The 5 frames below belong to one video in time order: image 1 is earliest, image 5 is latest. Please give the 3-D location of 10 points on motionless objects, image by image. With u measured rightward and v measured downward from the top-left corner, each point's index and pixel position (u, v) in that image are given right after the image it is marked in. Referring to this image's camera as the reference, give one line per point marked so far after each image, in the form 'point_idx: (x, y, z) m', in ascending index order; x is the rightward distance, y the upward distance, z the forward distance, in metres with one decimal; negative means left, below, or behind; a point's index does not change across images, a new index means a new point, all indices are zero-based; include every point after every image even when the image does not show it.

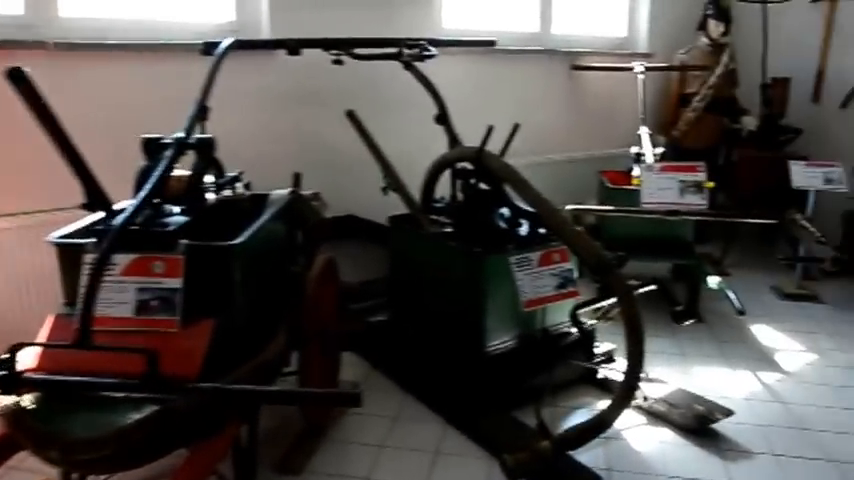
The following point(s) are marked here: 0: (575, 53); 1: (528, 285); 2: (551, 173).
0: (+0.8, +1.1, +3.9) m
1: (+0.3, -0.2, +2.4) m
2: (+0.7, +0.4, +3.9) m
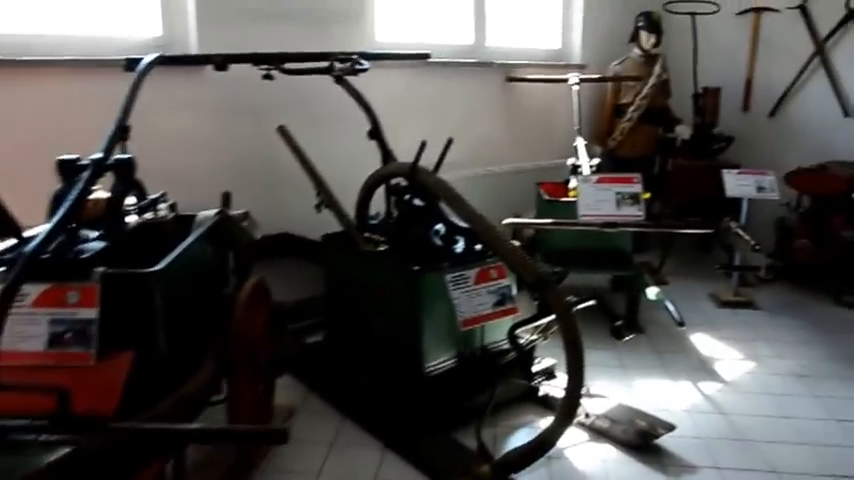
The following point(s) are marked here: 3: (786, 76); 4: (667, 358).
0: (+0.5, +1.0, +3.9) m
1: (+0.1, -0.2, +2.3) m
2: (+0.3, +0.3, +3.9) m
3: (+2.3, +1.0, +4.4) m
4: (+1.0, -0.5, +3.0) m
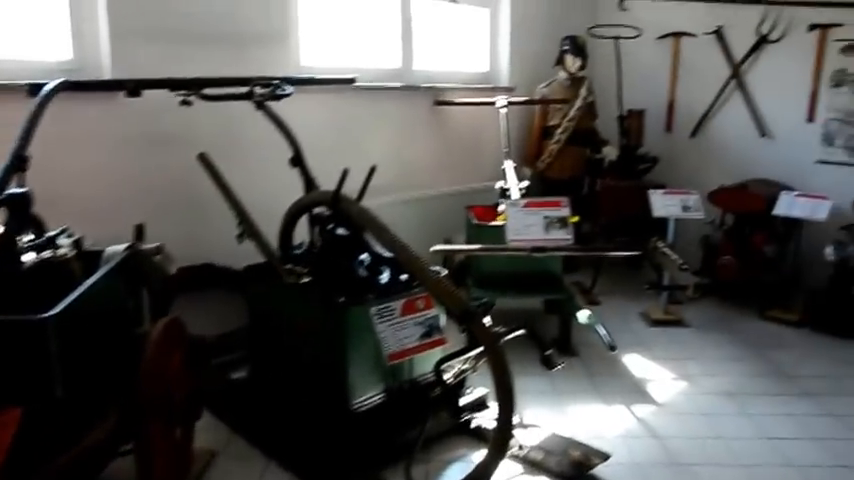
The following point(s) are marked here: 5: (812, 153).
0: (+0.1, +0.9, +3.9) m
1: (-0.1, -0.3, +2.2) m
2: (-0.1, +0.2, +3.8) m
3: (+1.8, +0.9, +4.5) m
4: (+0.8, -0.6, +3.0) m
5: (+2.3, +0.5, +4.1) m
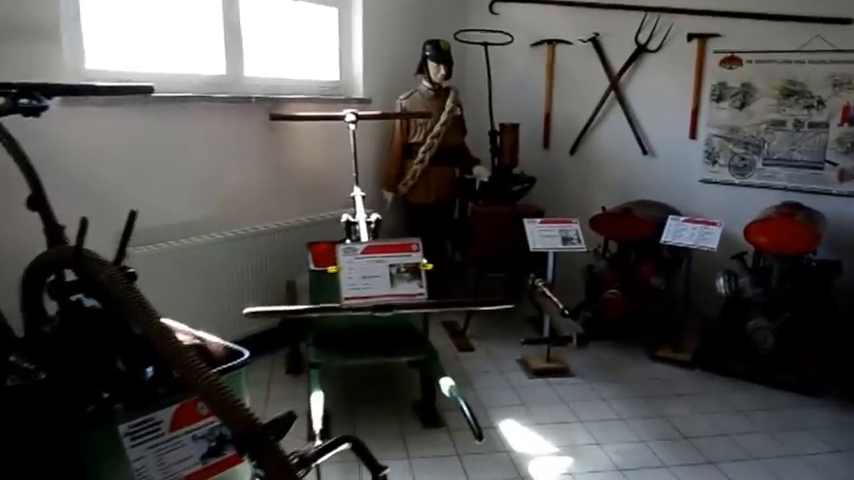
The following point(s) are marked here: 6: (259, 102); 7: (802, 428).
0: (-0.7, +0.7, +3.2) m
1: (-0.6, -0.5, +1.5) m
2: (-0.8, 0.0, +3.1) m
3: (+0.9, +0.8, +4.1) m
4: (+0.1, -0.8, +2.4) m
5: (+1.5, +0.4, +3.8) m
6: (-0.8, +0.6, +3.1) m
7: (+1.5, -0.8, +2.7) m
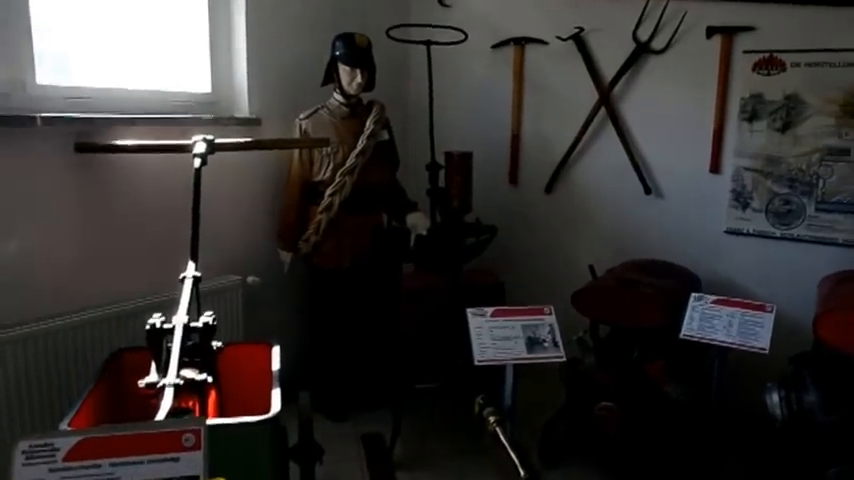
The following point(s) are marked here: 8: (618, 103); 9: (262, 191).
0: (-1.0, +0.4, +2.1) m
1: (-0.9, -0.7, +0.3) m
2: (-1.1, -0.3, +2.0) m
3: (+0.6, +0.5, +3.0) m
4: (-0.2, -1.0, +1.2) m
5: (+1.2, +0.1, +2.7) m
6: (-1.1, +0.3, +2.0) m
7: (+1.2, -1.0, +1.6) m
8: (+0.8, +0.6, +2.8) m
9: (-0.6, +0.2, +2.6) m
